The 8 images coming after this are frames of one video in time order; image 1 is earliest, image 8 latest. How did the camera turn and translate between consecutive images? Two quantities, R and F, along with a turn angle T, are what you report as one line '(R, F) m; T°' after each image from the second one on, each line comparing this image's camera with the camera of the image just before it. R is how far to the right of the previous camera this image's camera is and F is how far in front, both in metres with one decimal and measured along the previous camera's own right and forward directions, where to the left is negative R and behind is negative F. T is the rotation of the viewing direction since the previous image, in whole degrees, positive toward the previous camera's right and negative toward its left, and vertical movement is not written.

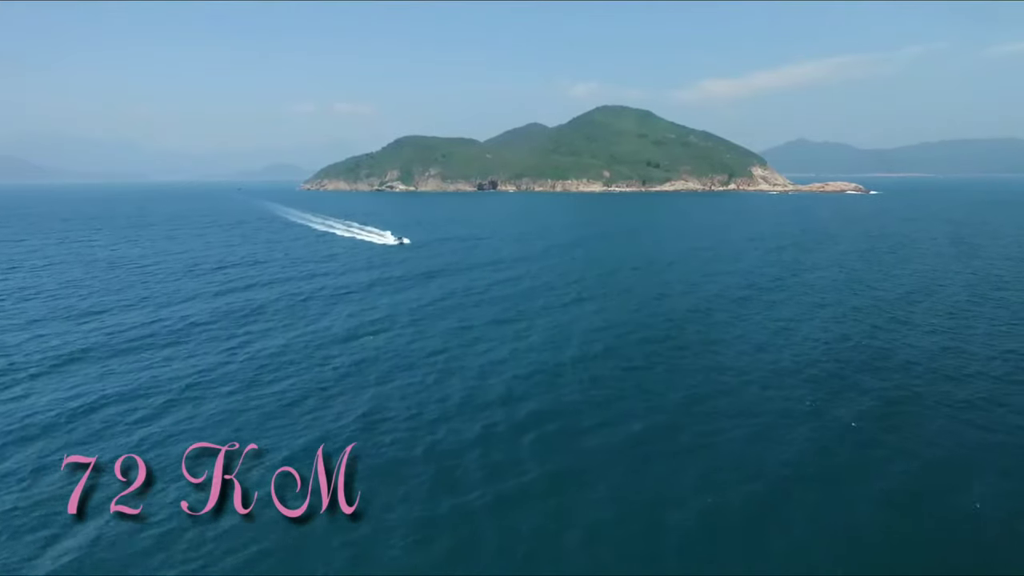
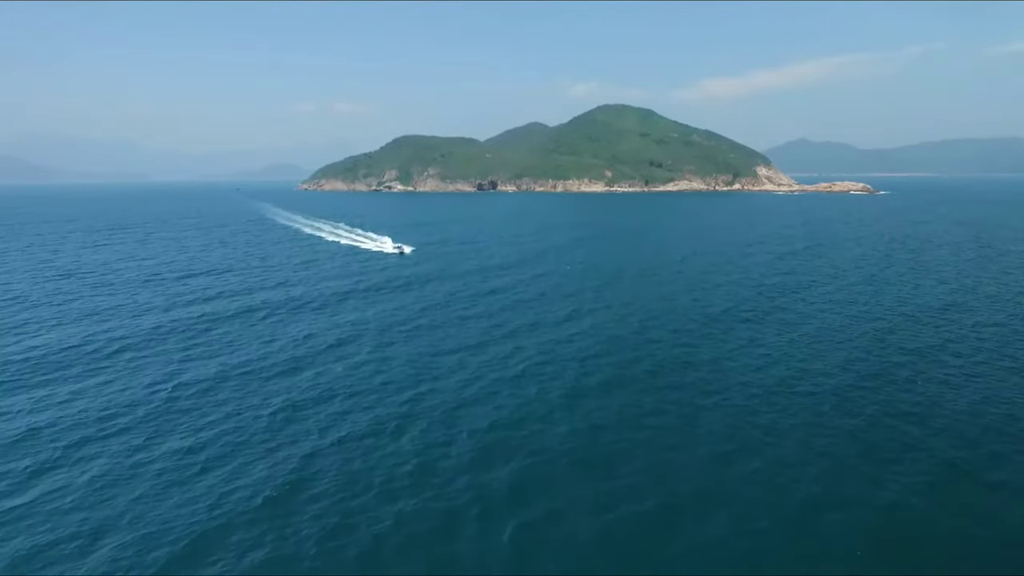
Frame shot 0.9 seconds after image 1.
(+1.6, +10.6) m; 0°
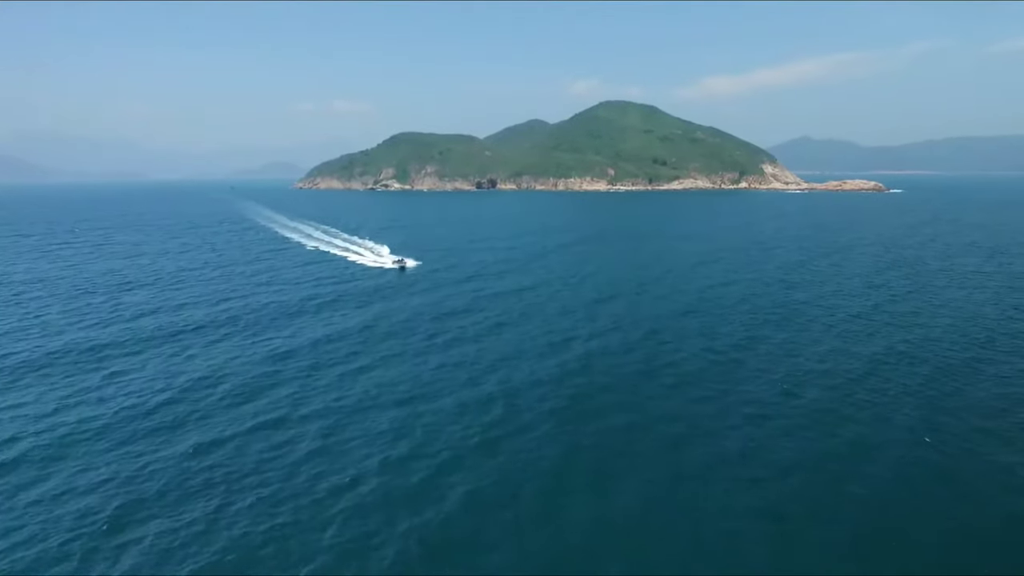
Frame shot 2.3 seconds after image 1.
(+2.4, +15.9) m; 0°
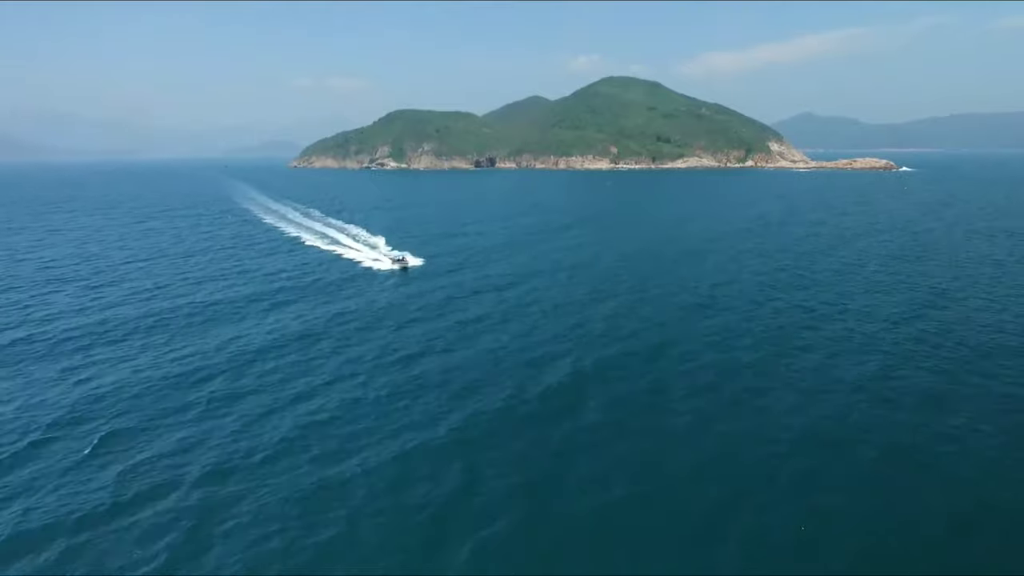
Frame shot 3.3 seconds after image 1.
(+2.1, +12.9) m; 0°
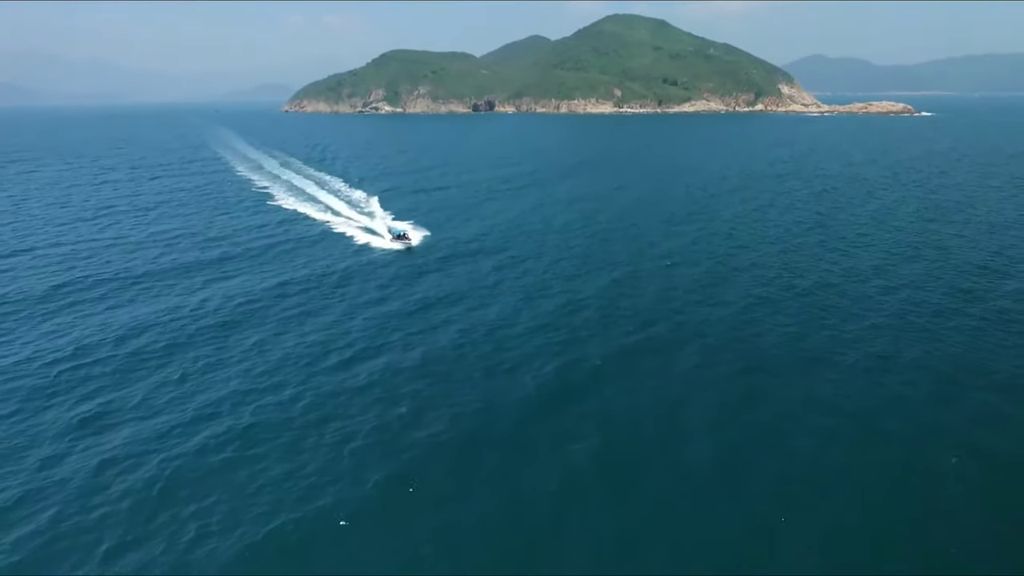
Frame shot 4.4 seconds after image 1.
(+1.8, +12.8) m; 0°
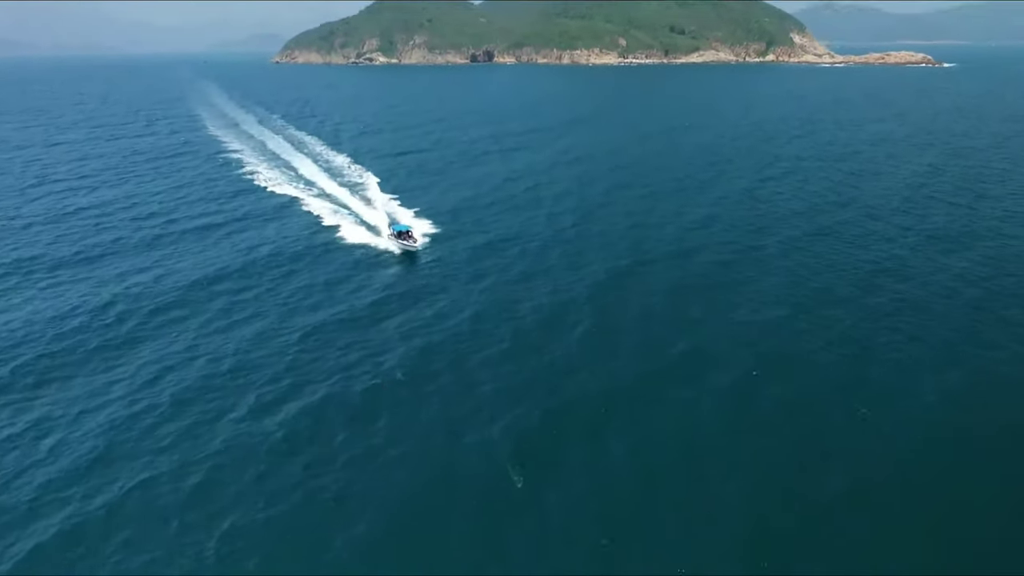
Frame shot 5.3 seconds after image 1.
(+1.4, +11.8) m; 0°
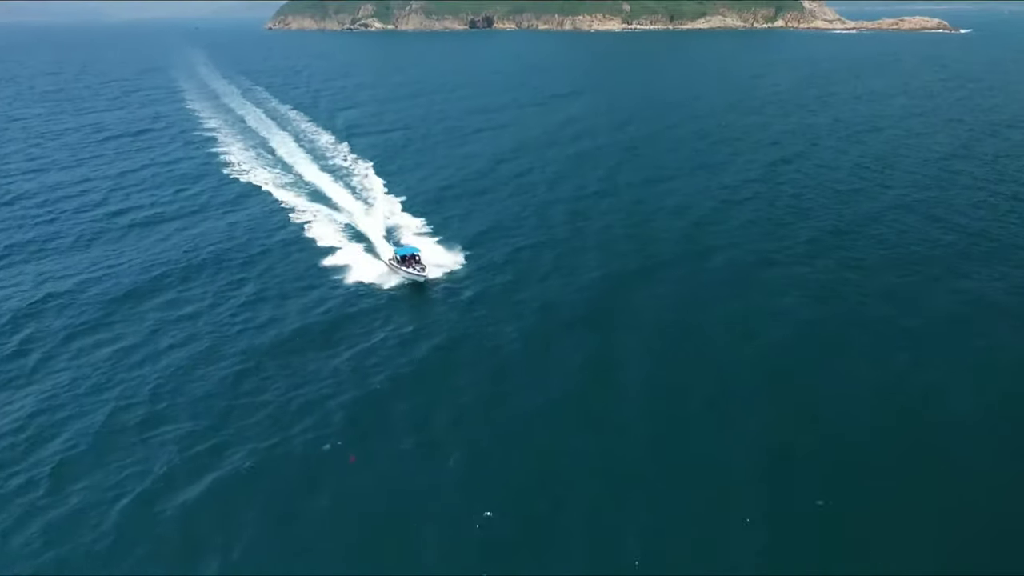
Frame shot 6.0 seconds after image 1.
(+1.0, +8.0) m; 0°
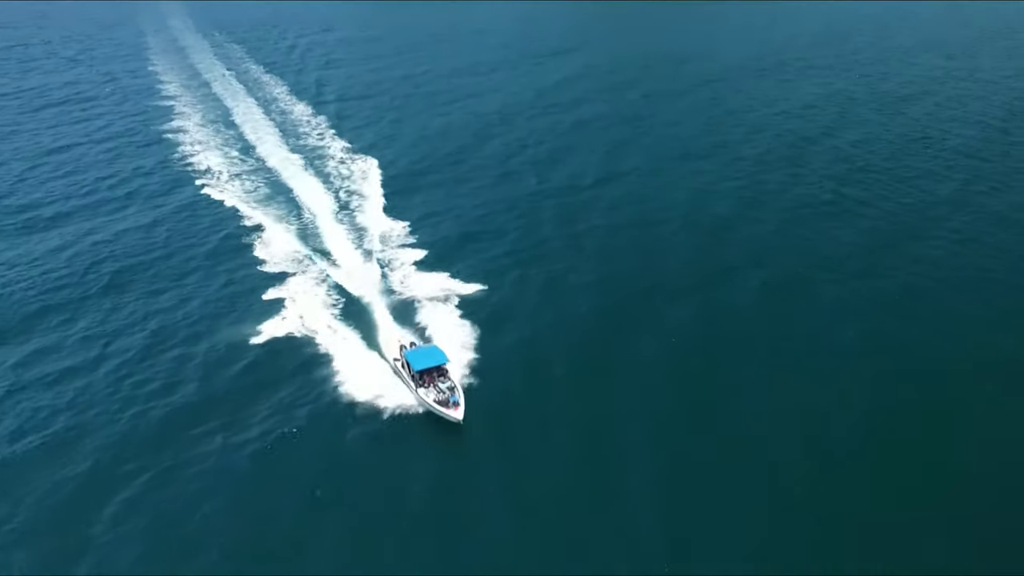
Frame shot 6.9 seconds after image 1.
(+0.7, +10.3) m; 0°
